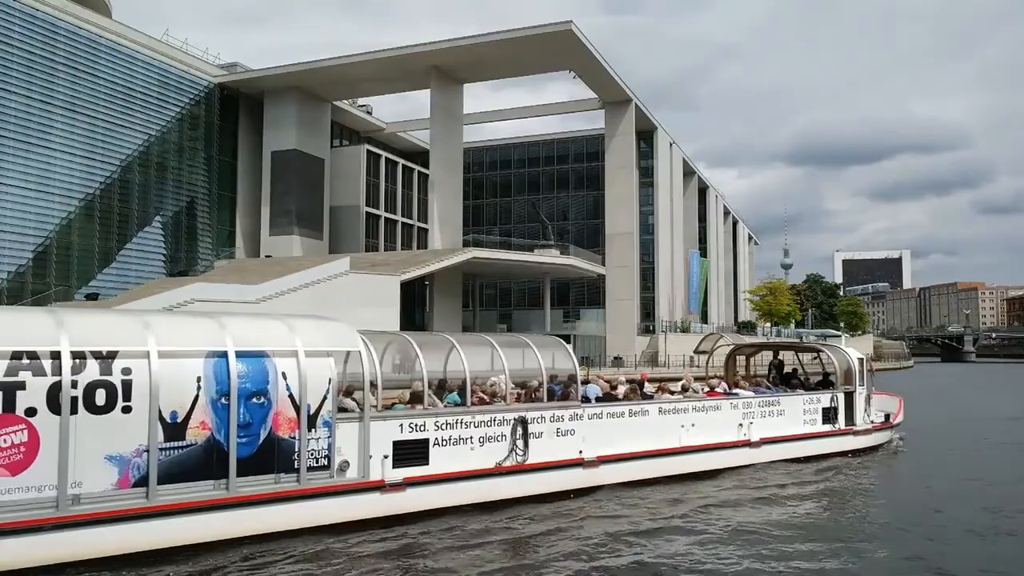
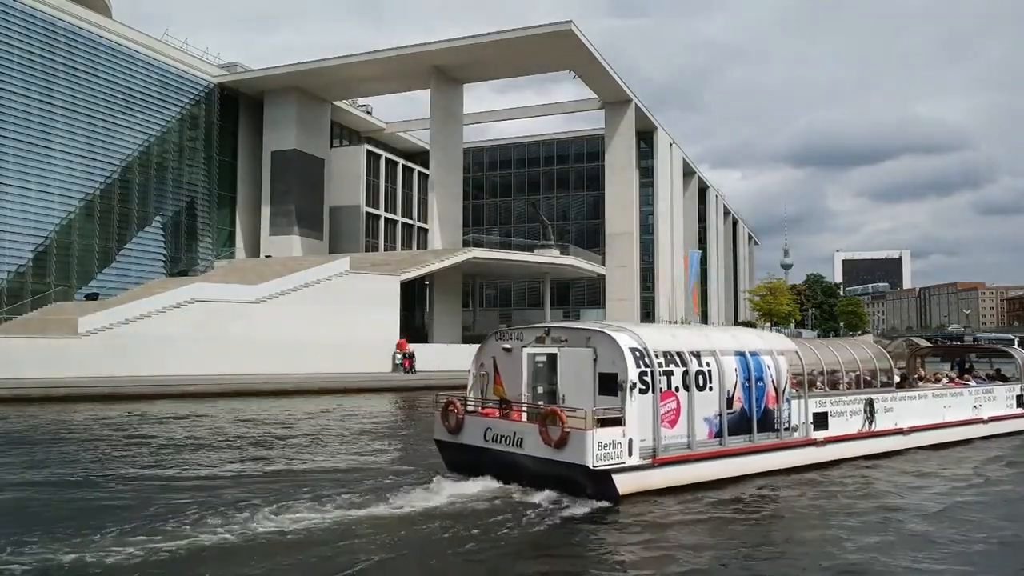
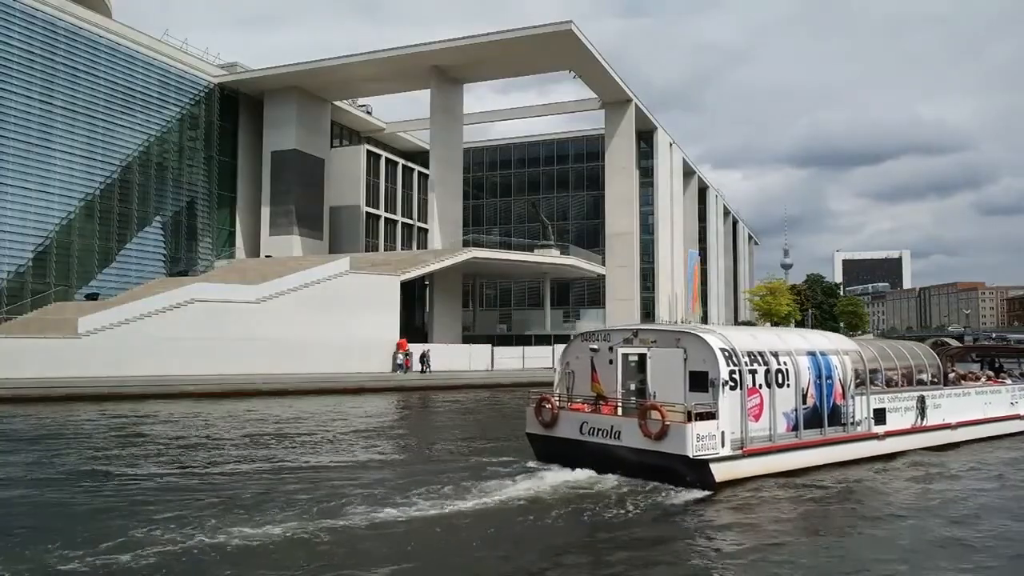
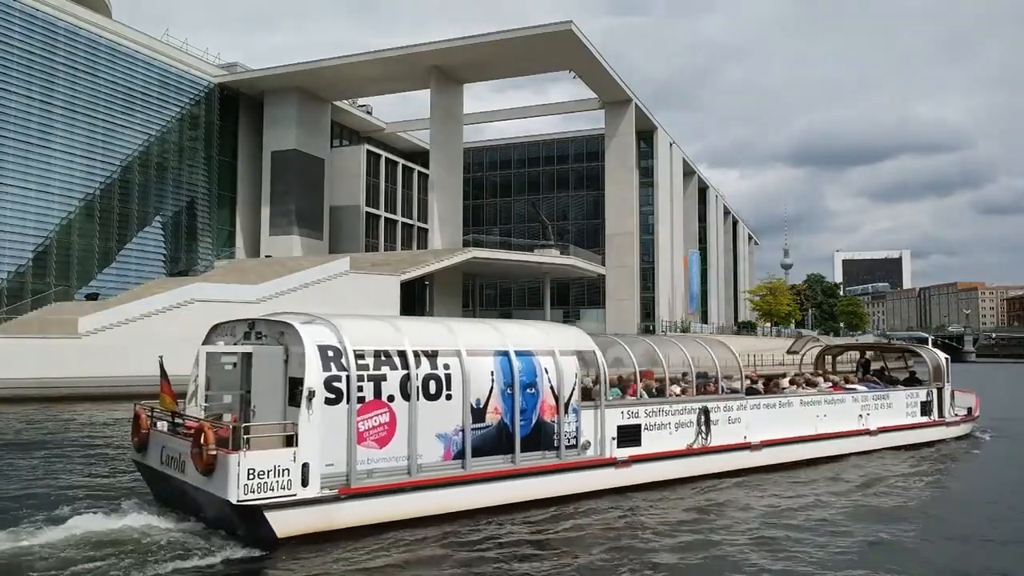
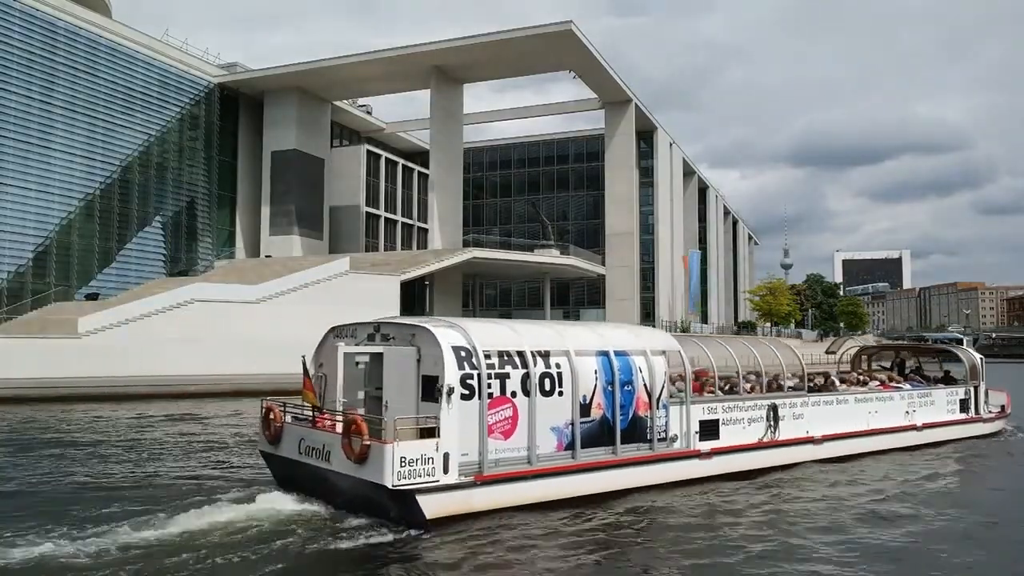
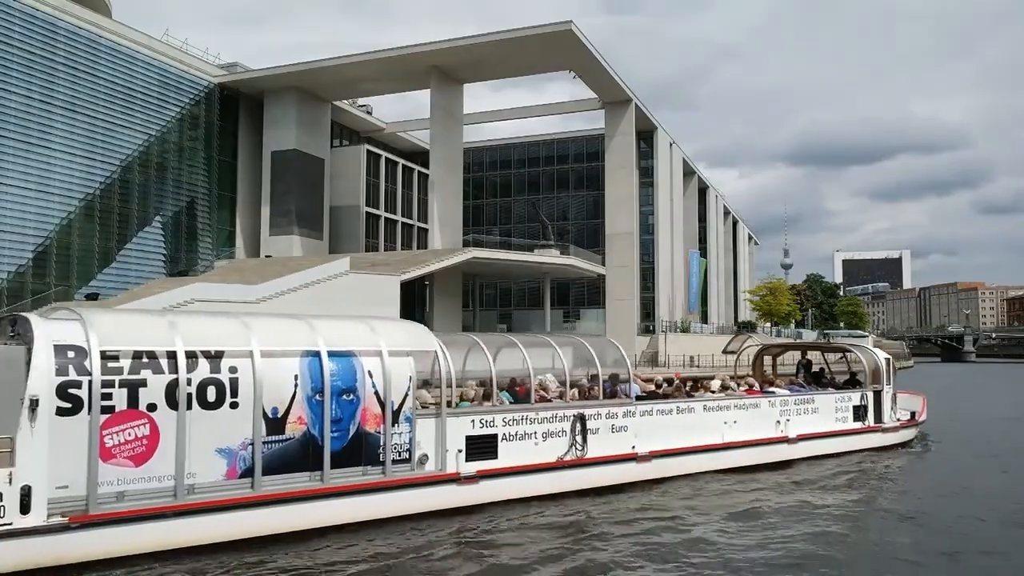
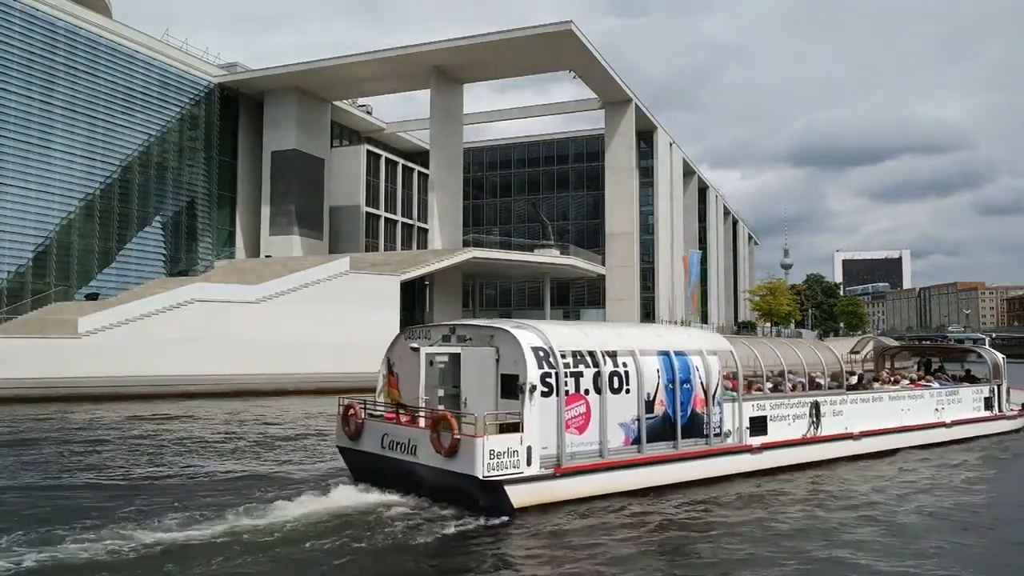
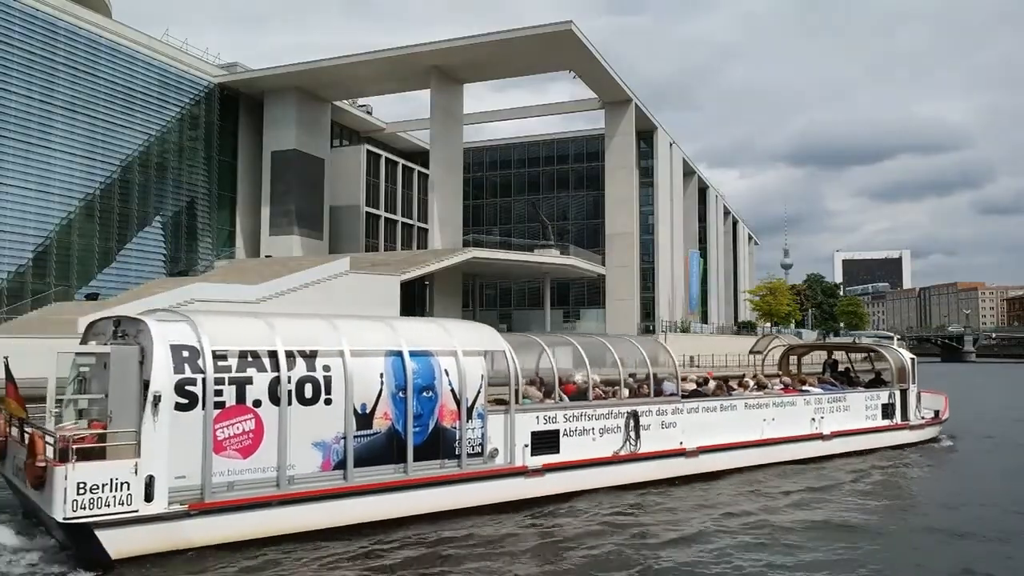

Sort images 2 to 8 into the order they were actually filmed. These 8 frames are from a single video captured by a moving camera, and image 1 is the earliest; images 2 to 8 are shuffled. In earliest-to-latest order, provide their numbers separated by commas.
6, 8, 4, 5, 7, 2, 3
